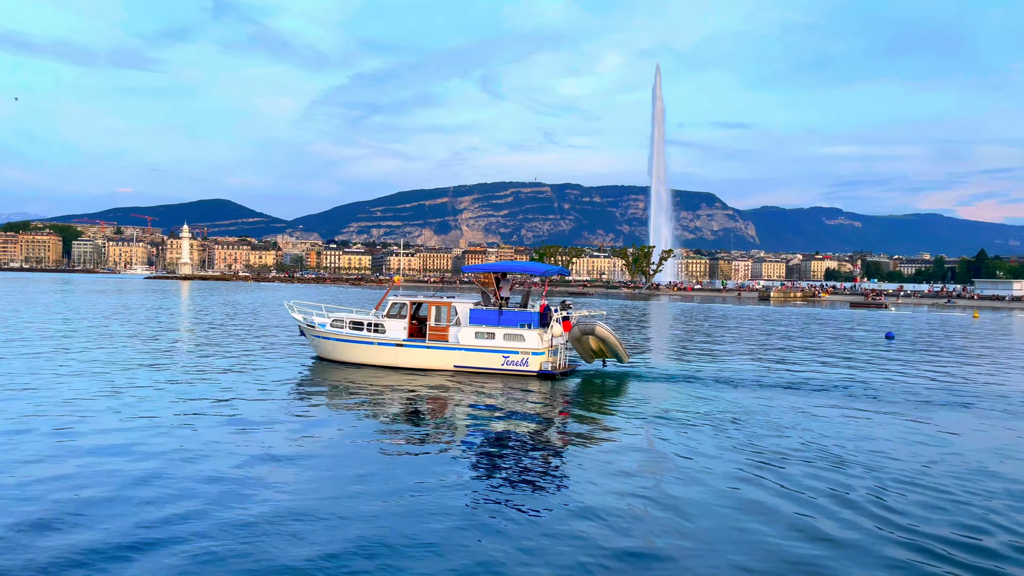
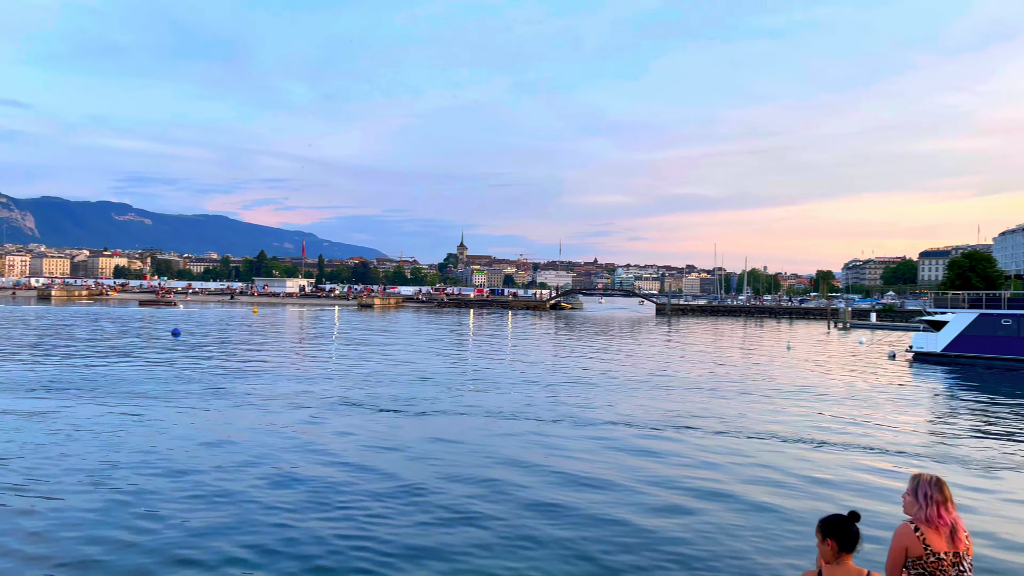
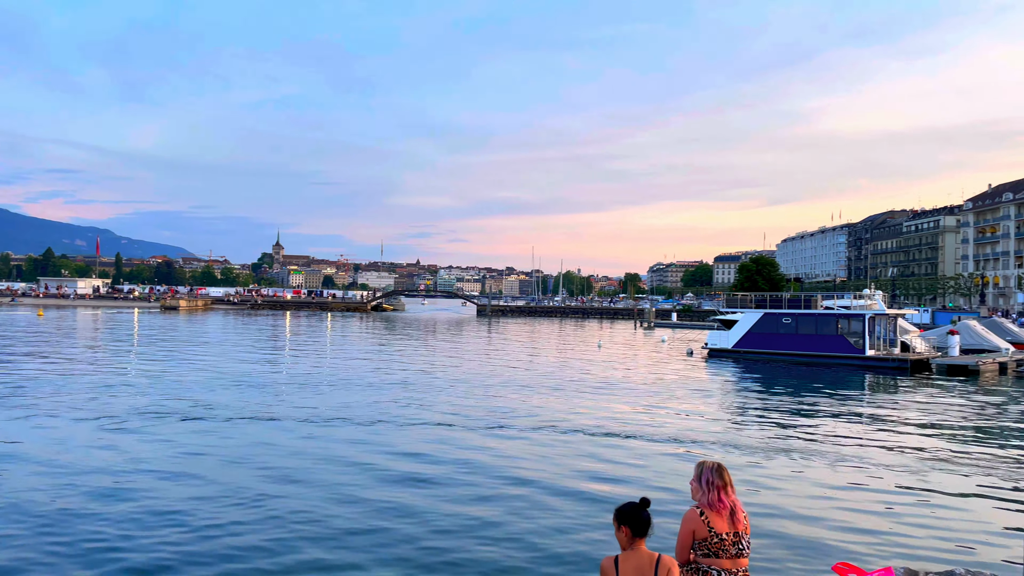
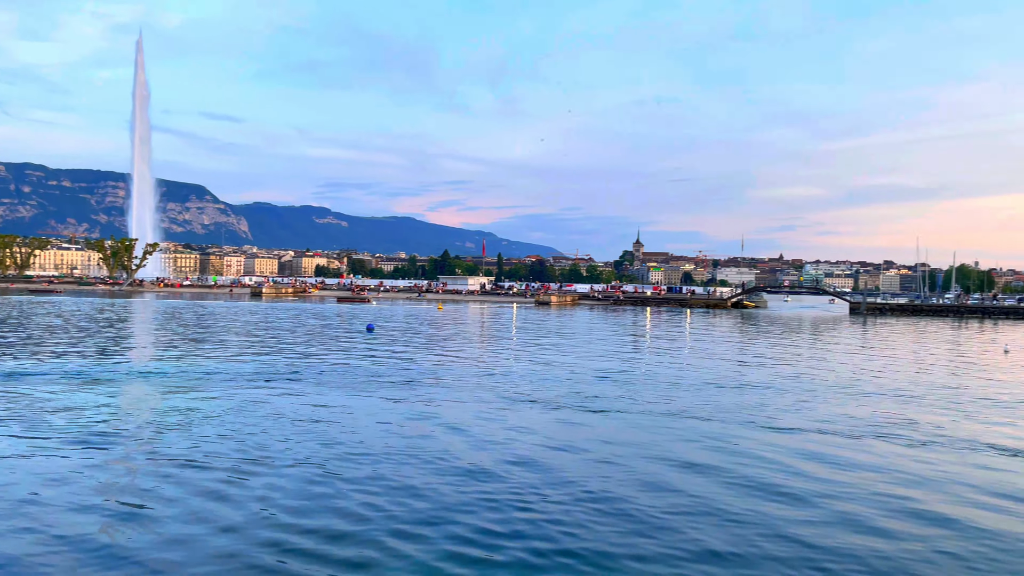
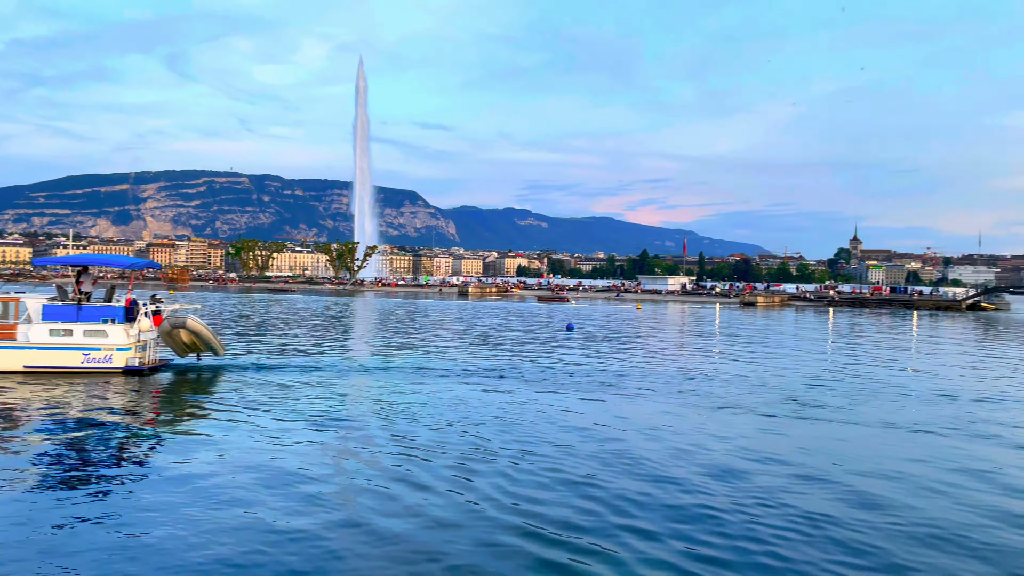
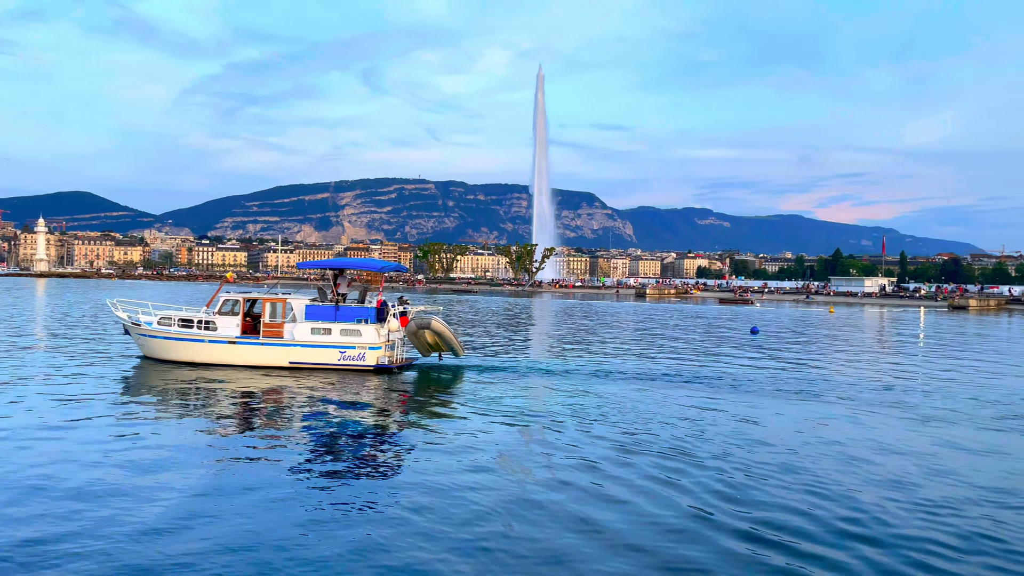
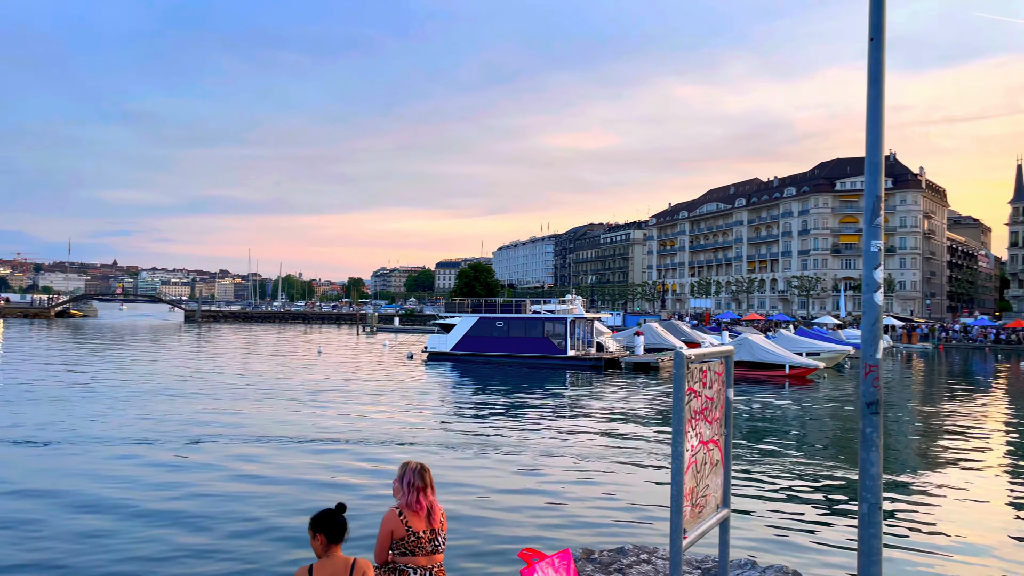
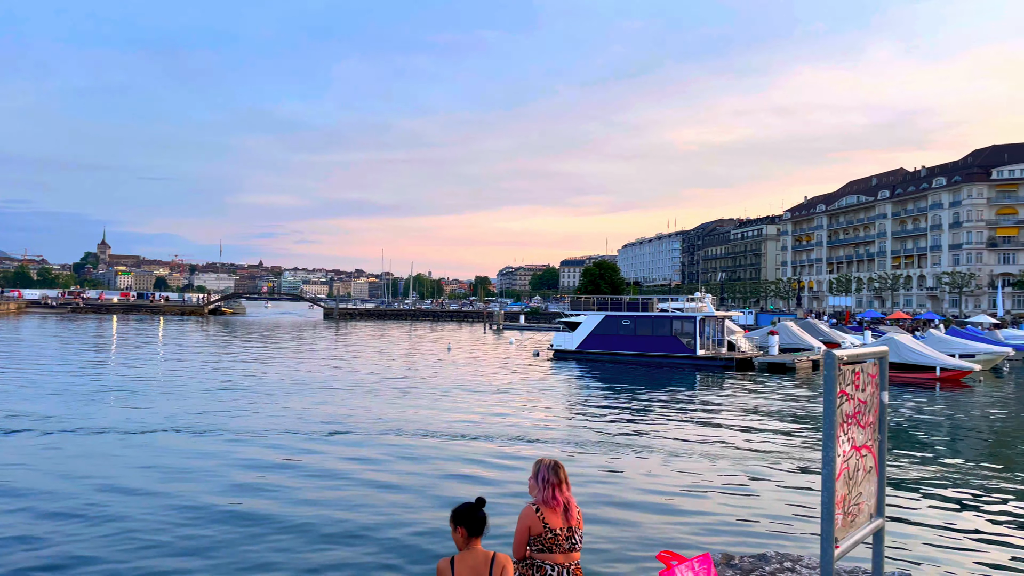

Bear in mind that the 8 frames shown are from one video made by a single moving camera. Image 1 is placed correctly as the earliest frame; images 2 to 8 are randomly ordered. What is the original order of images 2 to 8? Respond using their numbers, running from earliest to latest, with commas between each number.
6, 5, 4, 2, 3, 8, 7
